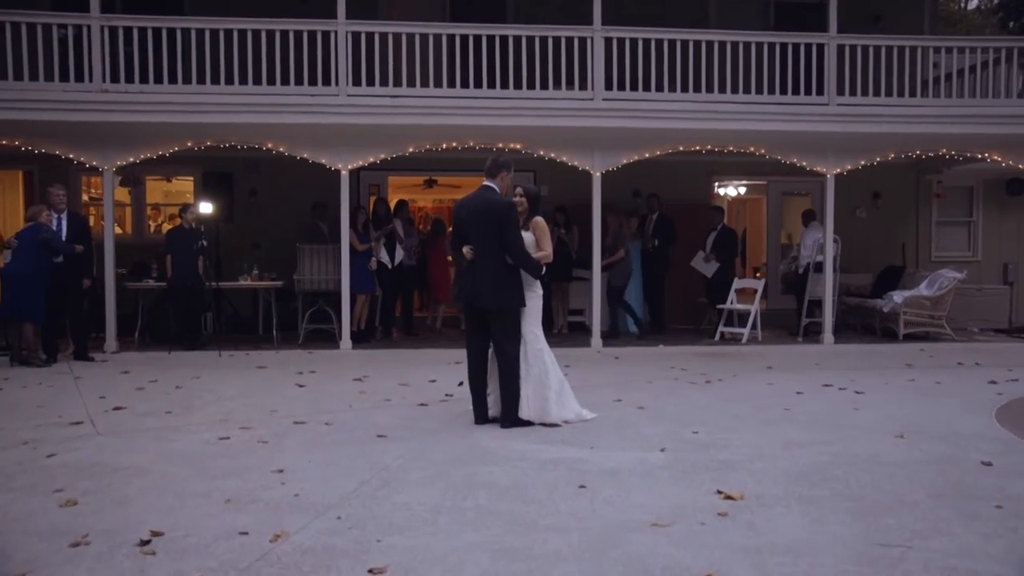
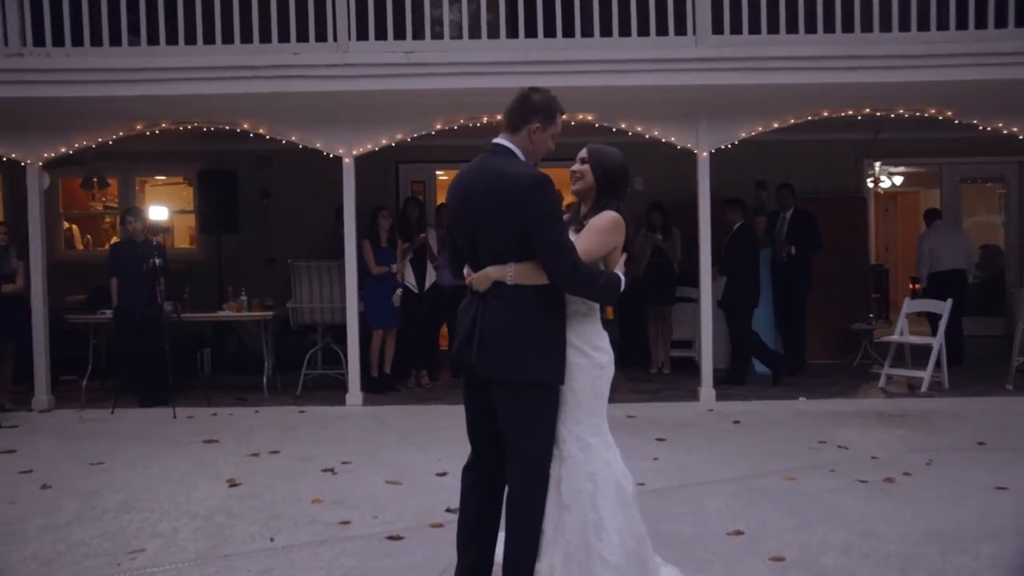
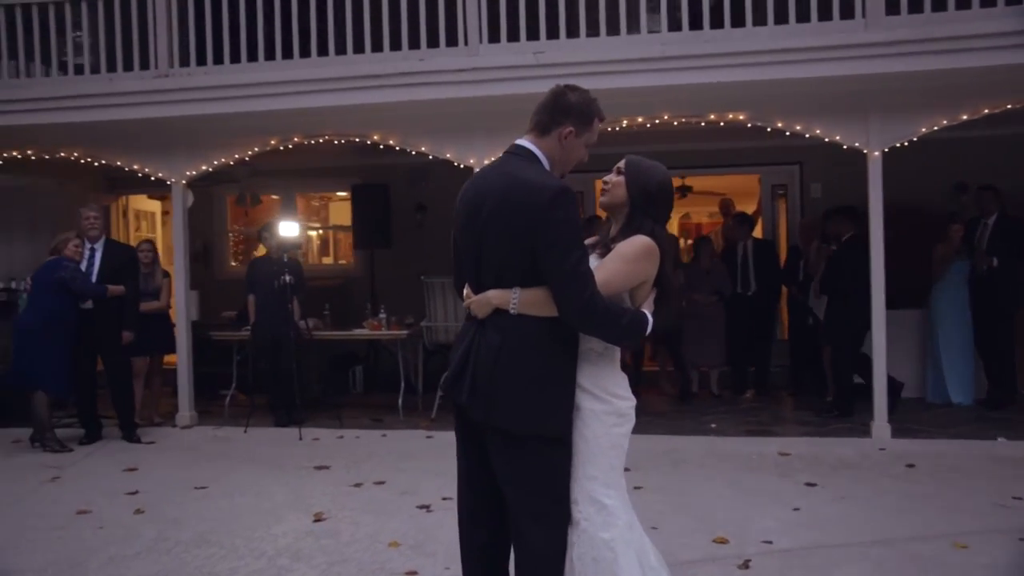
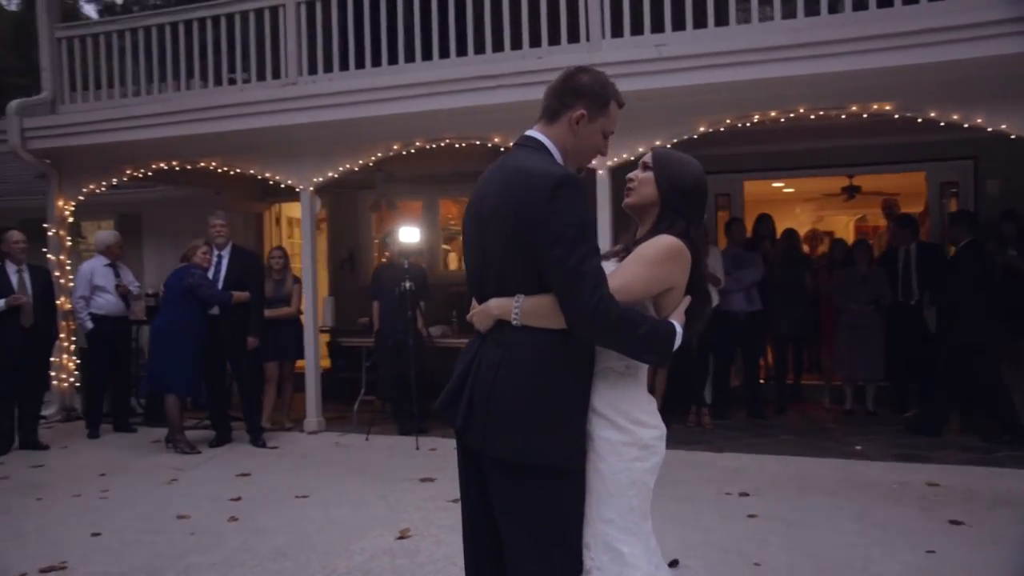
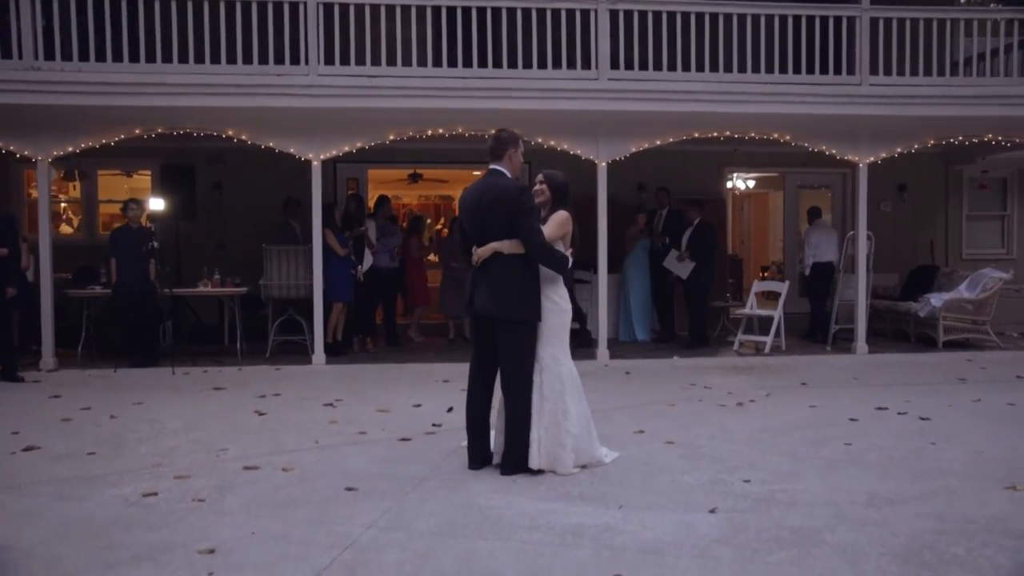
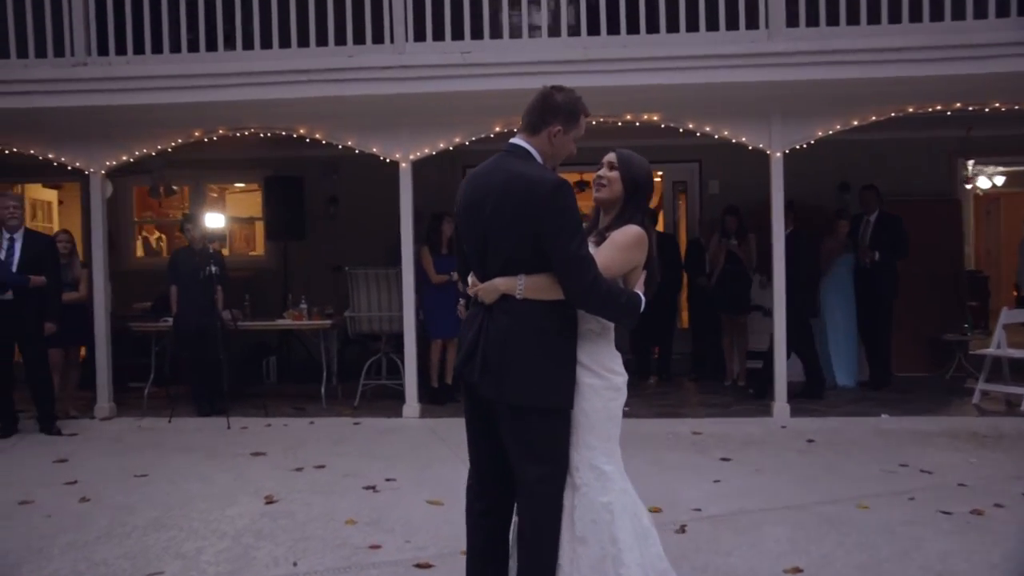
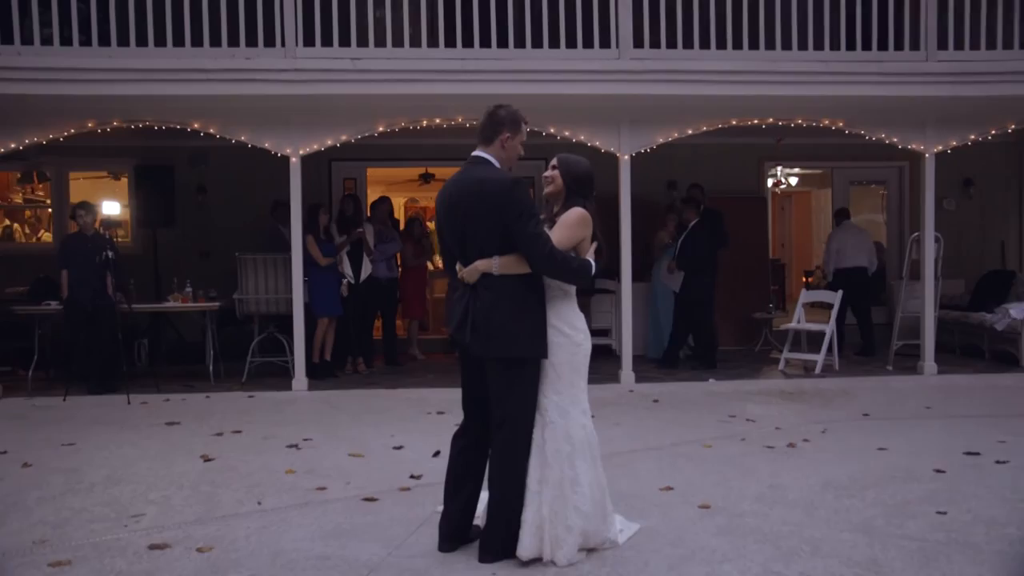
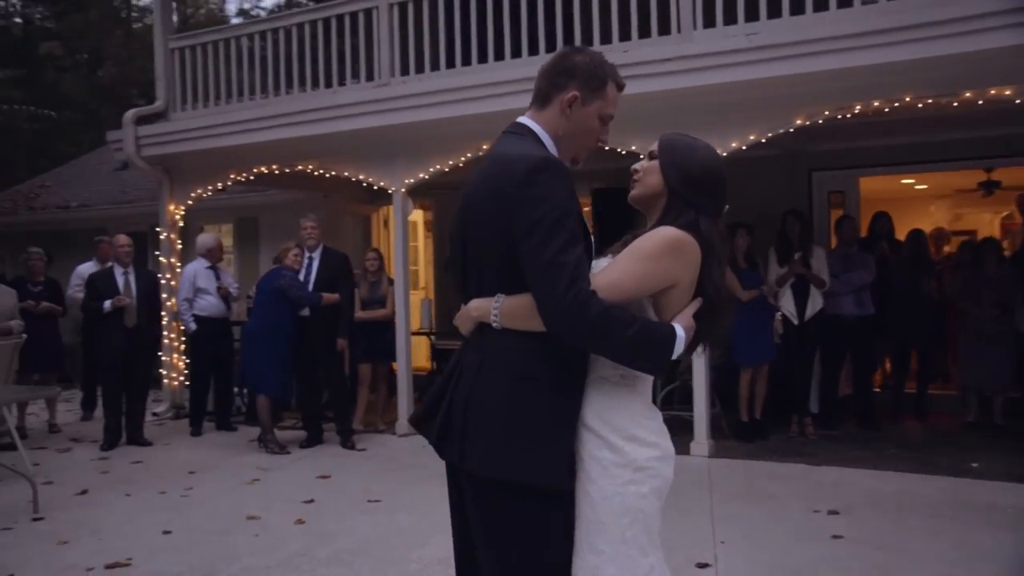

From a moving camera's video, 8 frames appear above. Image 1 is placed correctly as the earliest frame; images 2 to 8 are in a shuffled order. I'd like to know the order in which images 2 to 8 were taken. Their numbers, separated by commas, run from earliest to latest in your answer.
5, 7, 2, 6, 3, 4, 8
